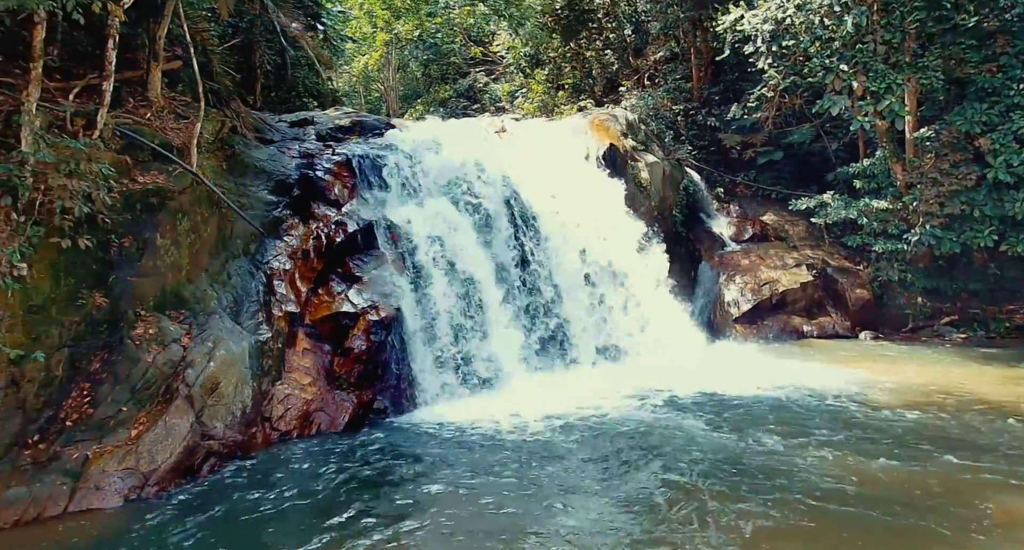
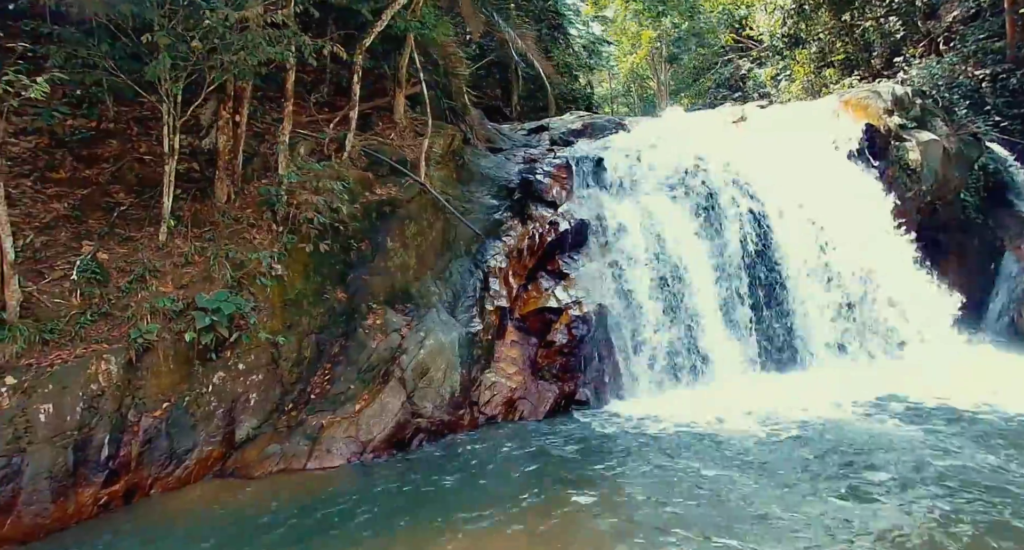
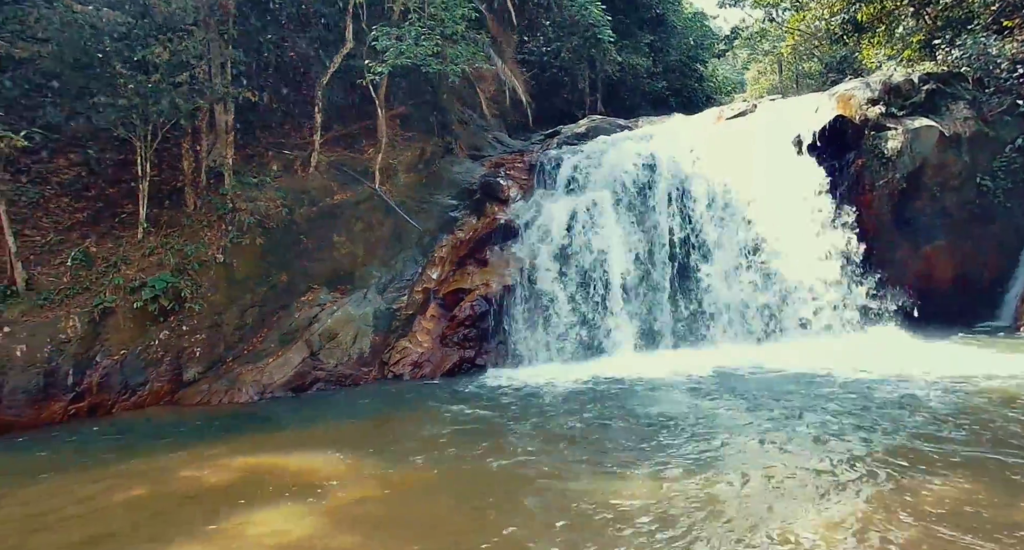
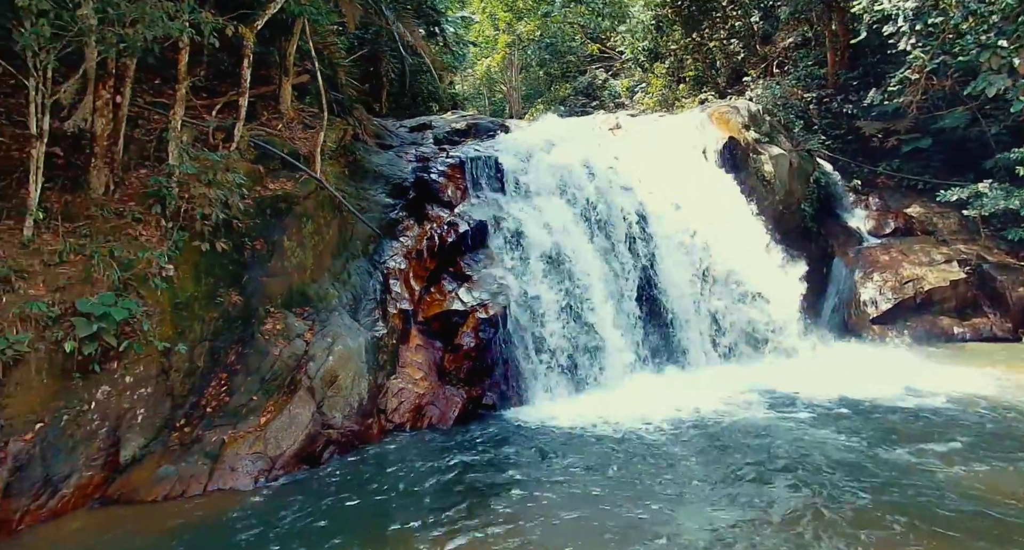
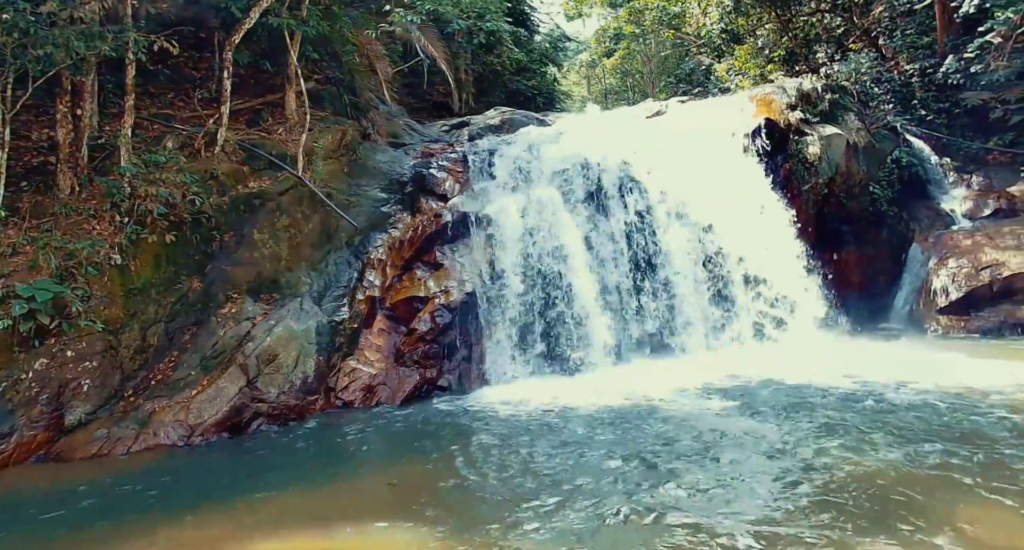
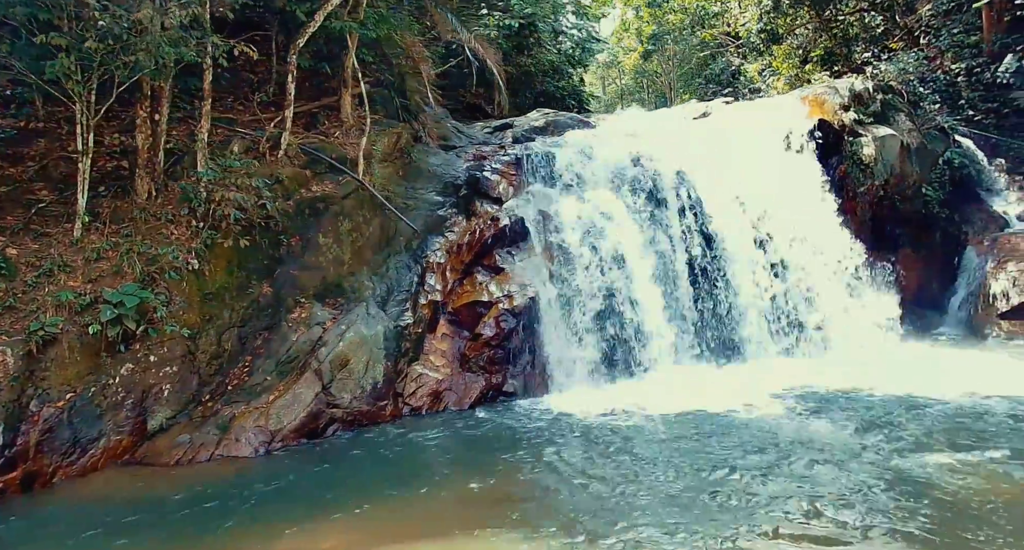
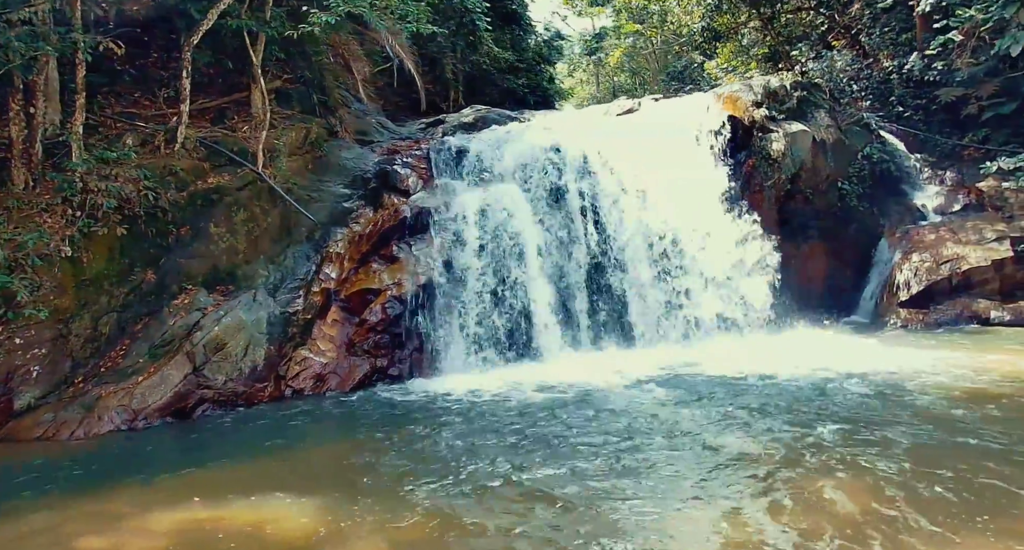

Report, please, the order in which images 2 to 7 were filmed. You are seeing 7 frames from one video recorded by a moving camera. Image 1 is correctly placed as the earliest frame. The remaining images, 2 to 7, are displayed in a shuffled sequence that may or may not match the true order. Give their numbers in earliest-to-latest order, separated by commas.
4, 2, 6, 5, 7, 3
